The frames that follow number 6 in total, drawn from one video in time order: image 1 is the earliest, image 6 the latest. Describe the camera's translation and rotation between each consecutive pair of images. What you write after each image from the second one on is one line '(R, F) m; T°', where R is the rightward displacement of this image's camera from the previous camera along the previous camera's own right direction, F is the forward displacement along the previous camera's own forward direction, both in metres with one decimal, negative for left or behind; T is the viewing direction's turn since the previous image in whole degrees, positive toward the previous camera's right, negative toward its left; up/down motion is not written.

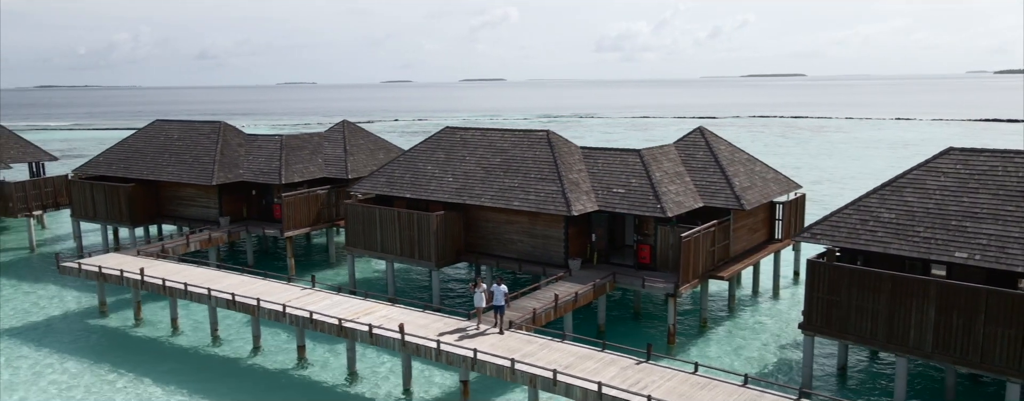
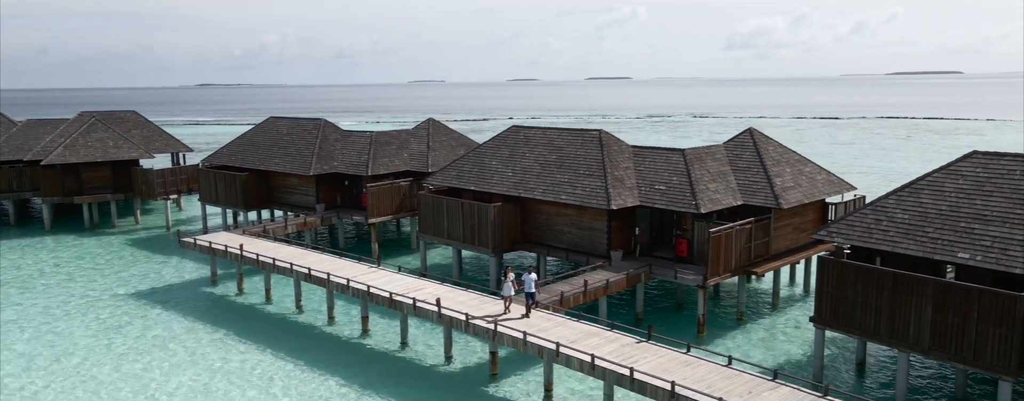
(+2.2, -1.6) m; -10°
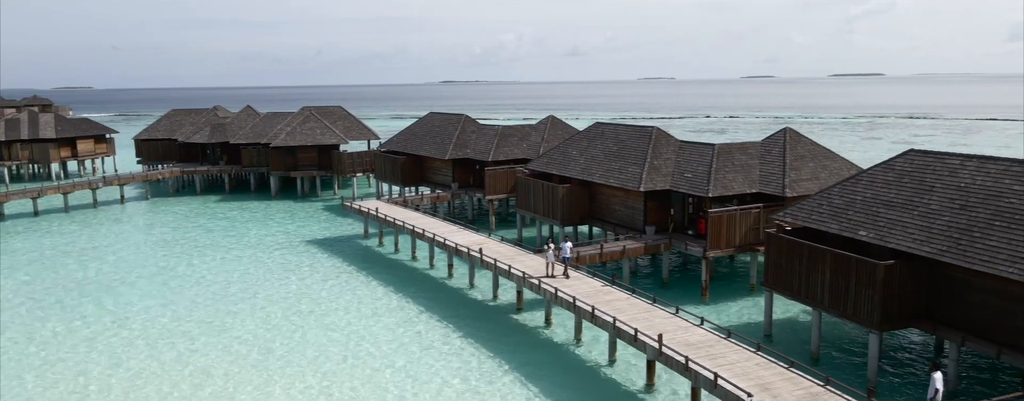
(+6.1, -4.8) m; -17°
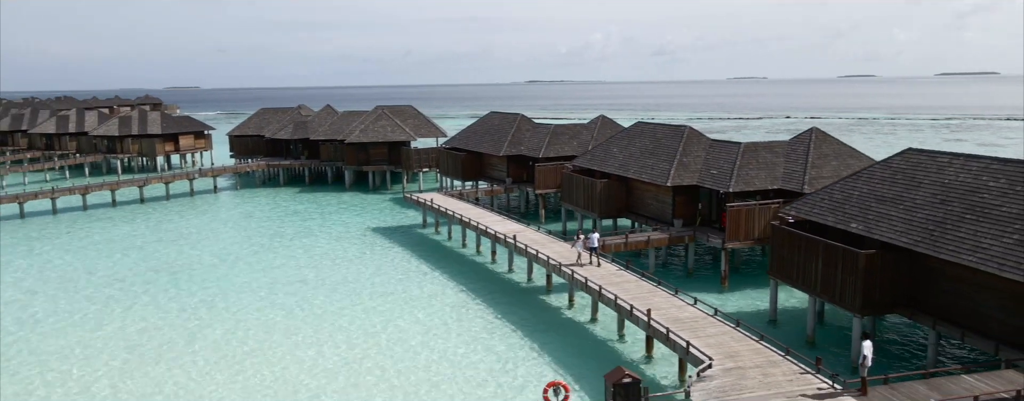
(+1.8, -2.2) m; -7°
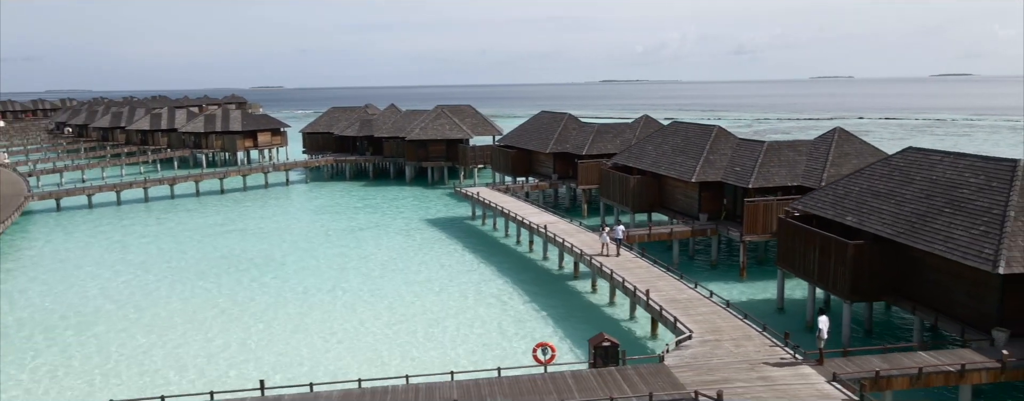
(+1.5, -2.1) m; -6°
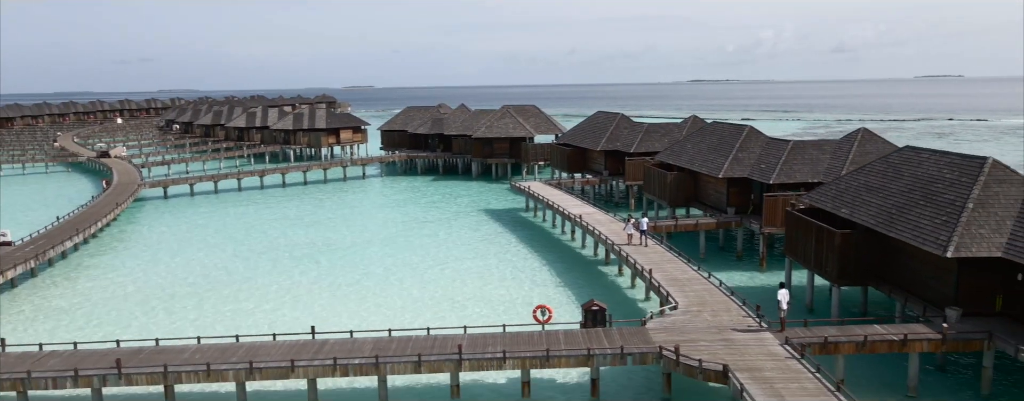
(+1.9, -2.9) m; -7°
